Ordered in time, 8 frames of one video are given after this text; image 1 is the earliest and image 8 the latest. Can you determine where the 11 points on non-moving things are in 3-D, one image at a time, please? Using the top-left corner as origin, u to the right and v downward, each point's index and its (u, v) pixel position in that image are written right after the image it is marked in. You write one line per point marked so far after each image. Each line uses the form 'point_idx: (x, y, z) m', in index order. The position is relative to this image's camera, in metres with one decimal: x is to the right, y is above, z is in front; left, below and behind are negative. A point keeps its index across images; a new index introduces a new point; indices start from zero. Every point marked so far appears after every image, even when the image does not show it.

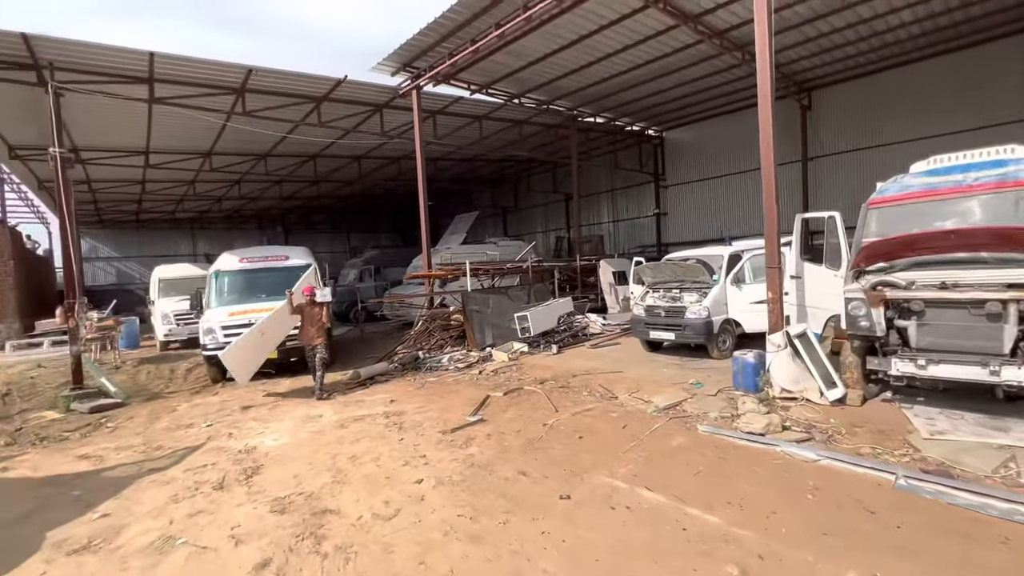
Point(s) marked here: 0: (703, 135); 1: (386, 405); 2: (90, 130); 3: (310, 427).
0: (+8.0, +6.4, +19.7) m
1: (-1.9, -1.7, +7.0) m
2: (-11.2, +4.2, +12.5) m
3: (-2.6, -1.8, +6.2) m
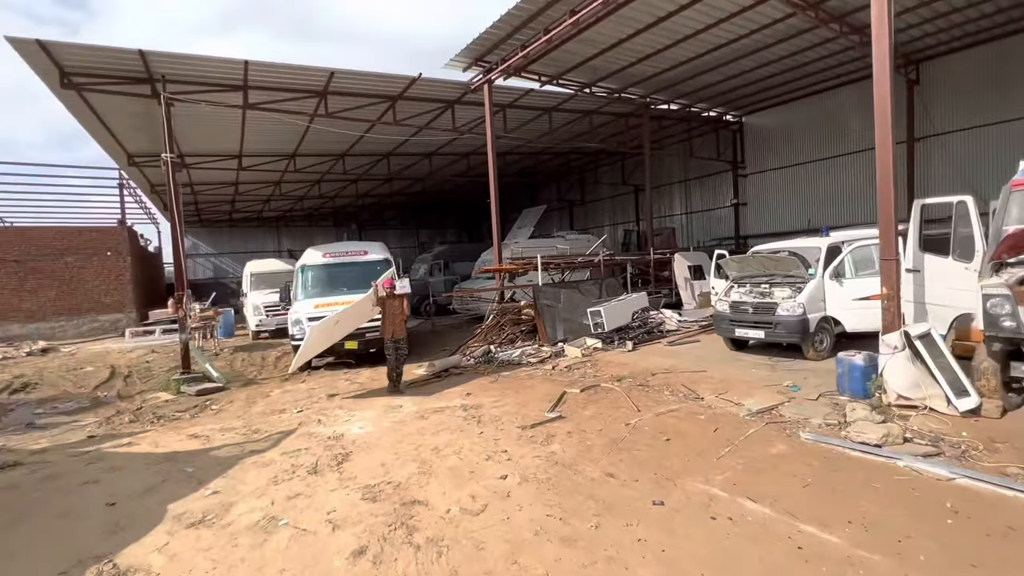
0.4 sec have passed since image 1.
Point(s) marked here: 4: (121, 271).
0: (+10.7, +6.6, +18.3) m
1: (-0.7, -1.6, +7.1) m
2: (-9.2, +4.4, +13.7) m
3: (-1.6, -1.7, +6.4) m
4: (-14.6, +0.6, +17.7) m
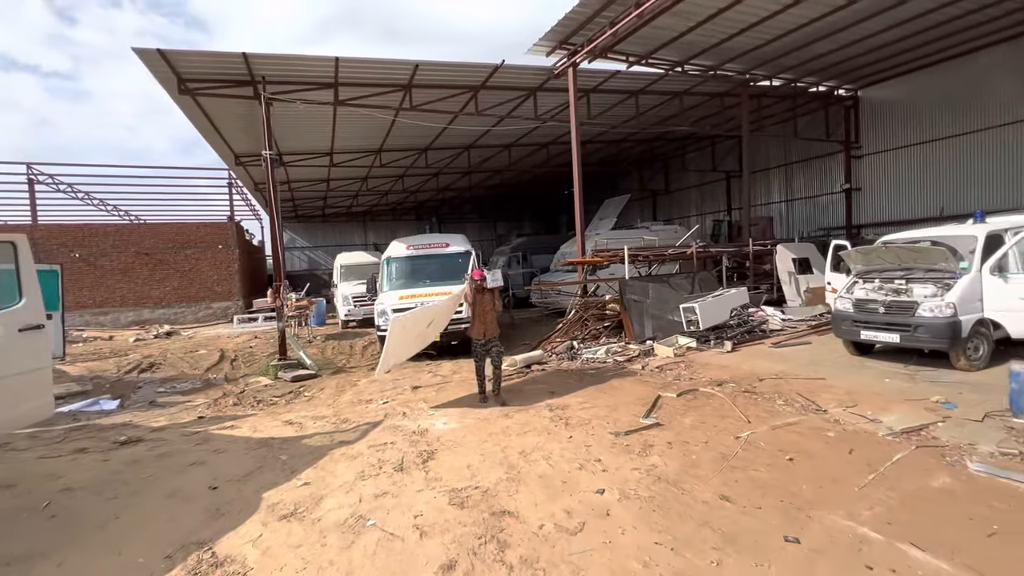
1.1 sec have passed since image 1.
0: (+13.6, +6.7, +15.9) m
1: (+0.5, -1.5, +6.7) m
2: (-6.8, +4.7, +14.5) m
3: (-0.5, -1.6, +6.2) m
4: (-11.5, +1.0, +19.3) m
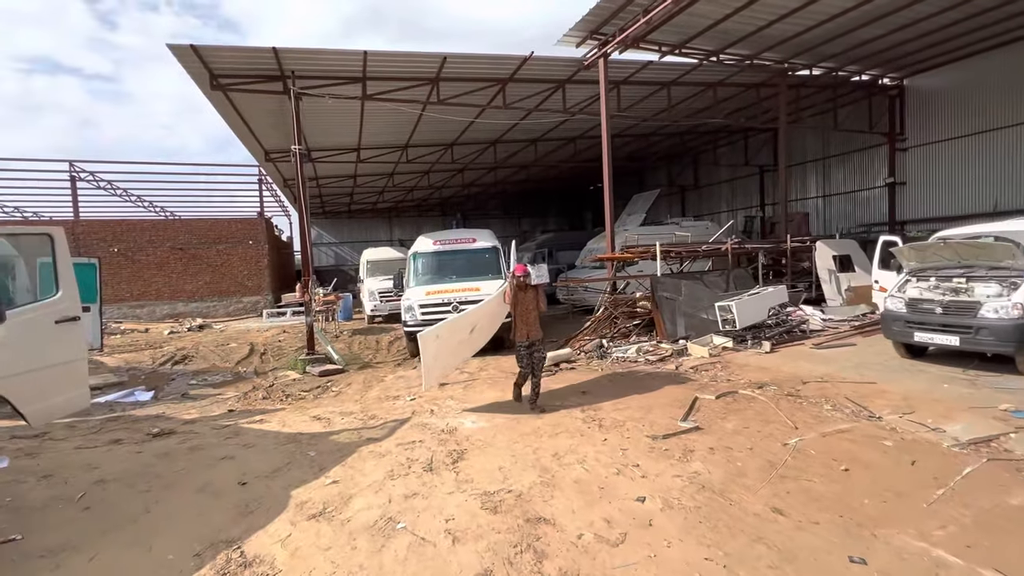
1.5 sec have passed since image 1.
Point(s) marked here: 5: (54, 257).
0: (+14.5, +6.7, +15.0) m
1: (+0.9, -1.5, +6.5) m
2: (-6.0, +4.8, +14.5) m
3: (-0.1, -1.6, +6.0) m
4: (-10.5, +1.3, +19.6) m
5: (-4.4, +0.3, +4.5) m
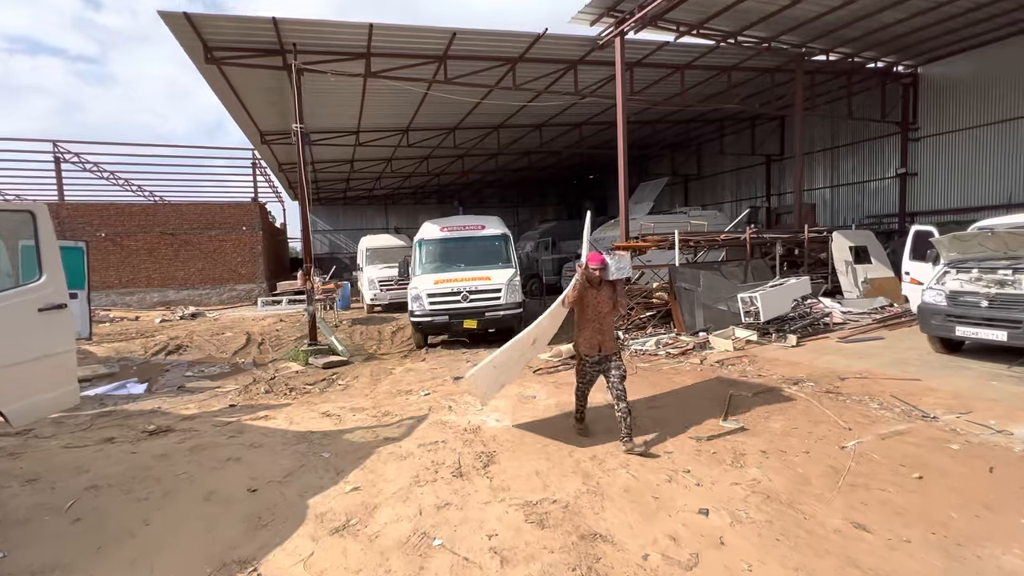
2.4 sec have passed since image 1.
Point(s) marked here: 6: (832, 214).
0: (+14.7, +6.9, +14.6) m
1: (+1.2, -1.4, +6.2) m
2: (-5.7, +5.2, +13.9) m
3: (+0.2, -1.4, +5.6) m
4: (-10.4, +1.8, +19.0) m
5: (-4.1, +0.4, +4.0) m
6: (+13.0, +3.0, +19.2) m
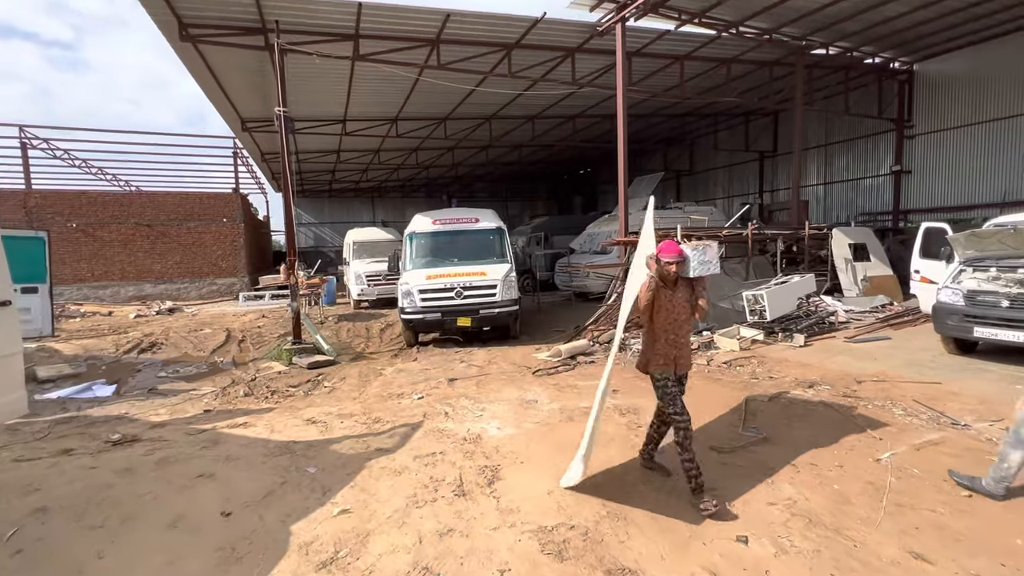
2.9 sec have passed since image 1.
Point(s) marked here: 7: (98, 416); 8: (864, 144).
0: (+14.6, +7.0, +14.5) m
1: (+1.2, -1.3, +5.8) m
2: (-5.9, +5.3, +13.3) m
3: (+0.2, -1.4, +5.2) m
4: (-10.7, +2.0, +18.3) m
5: (-4.0, +0.5, +3.5) m
6: (+12.6, +3.1, +19.1) m
7: (-5.1, -1.6, +5.8) m
8: (+13.1, +5.4, +17.6) m
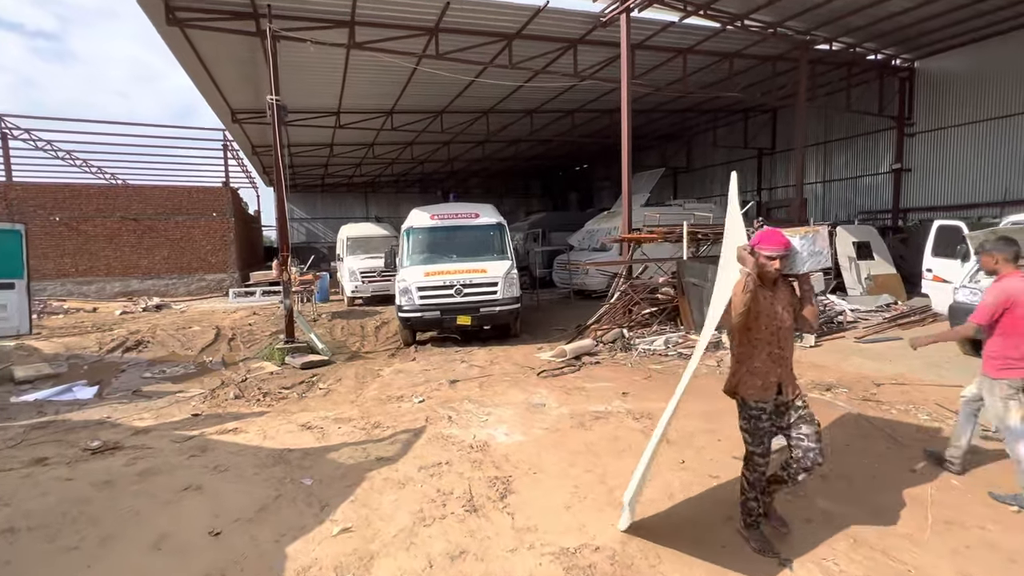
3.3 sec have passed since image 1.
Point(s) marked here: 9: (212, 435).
0: (+14.5, +7.0, +14.4) m
1: (+1.3, -1.3, +5.5) m
2: (-5.9, +5.4, +12.9) m
3: (+0.3, -1.4, +4.9) m
4: (-10.8, +2.1, +17.8) m
5: (-3.9, +0.5, +3.1) m
6: (+12.5, +3.2, +19.0) m
7: (-5.0, -1.5, +5.4) m
8: (+13.0, +5.4, +17.5) m
9: (-3.1, -1.5, +4.9) m
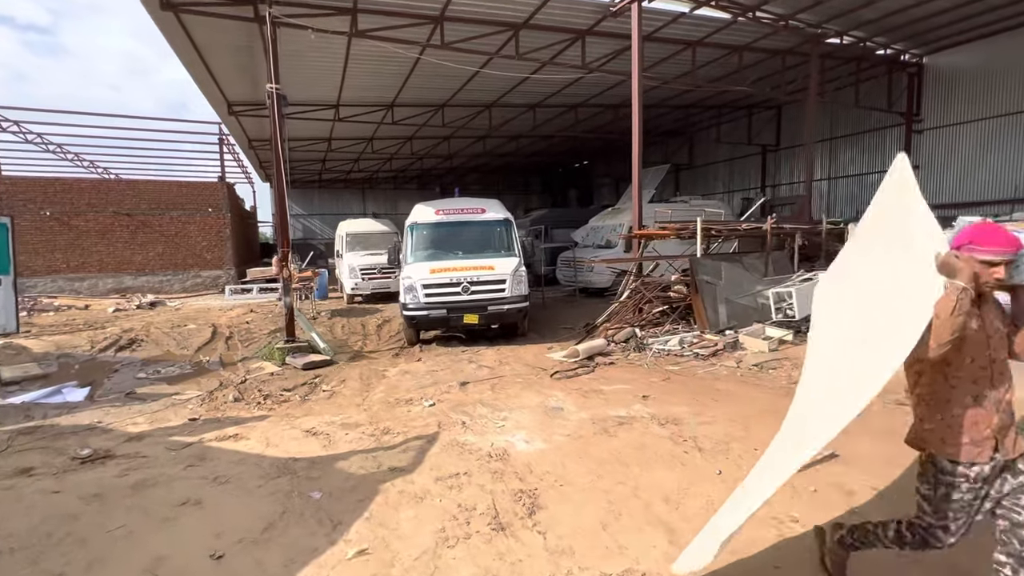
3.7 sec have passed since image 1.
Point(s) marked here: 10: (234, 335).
0: (+14.6, +7.0, +14.2) m
1: (+1.5, -1.3, +5.3) m
2: (-5.8, +5.5, +12.5) m
3: (+0.5, -1.4, +4.7) m
4: (-10.7, +2.3, +17.4) m
5: (-3.7, +0.5, +2.8) m
6: (+12.6, +3.2, +18.8) m
7: (-4.8, -1.5, +5.1) m
8: (+13.1, +5.5, +17.3) m
9: (-2.9, -1.5, +4.6) m
10: (-6.1, -1.0, +10.4) m
